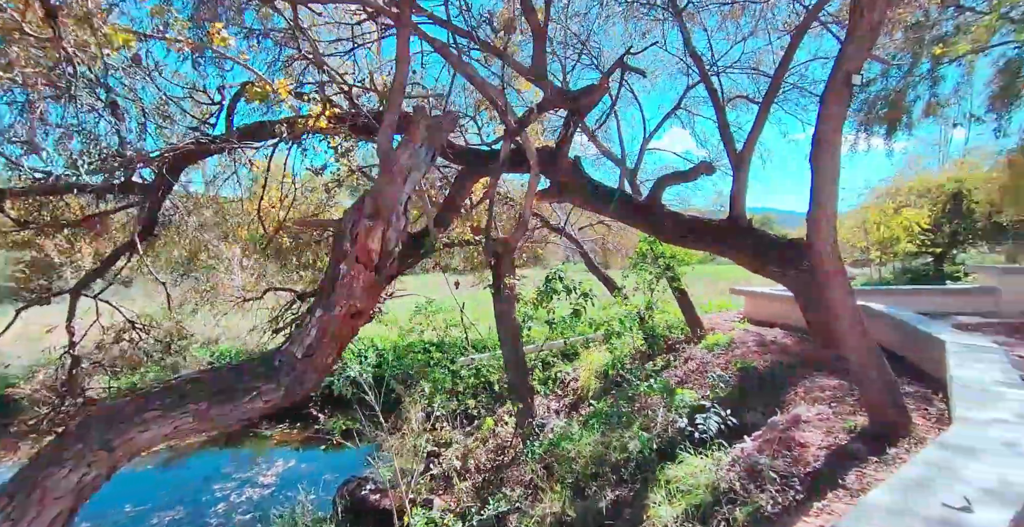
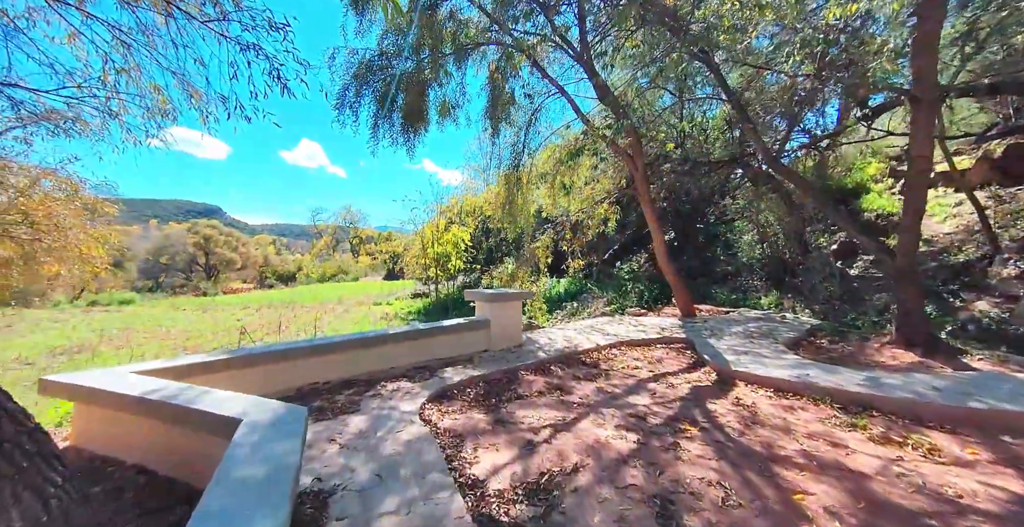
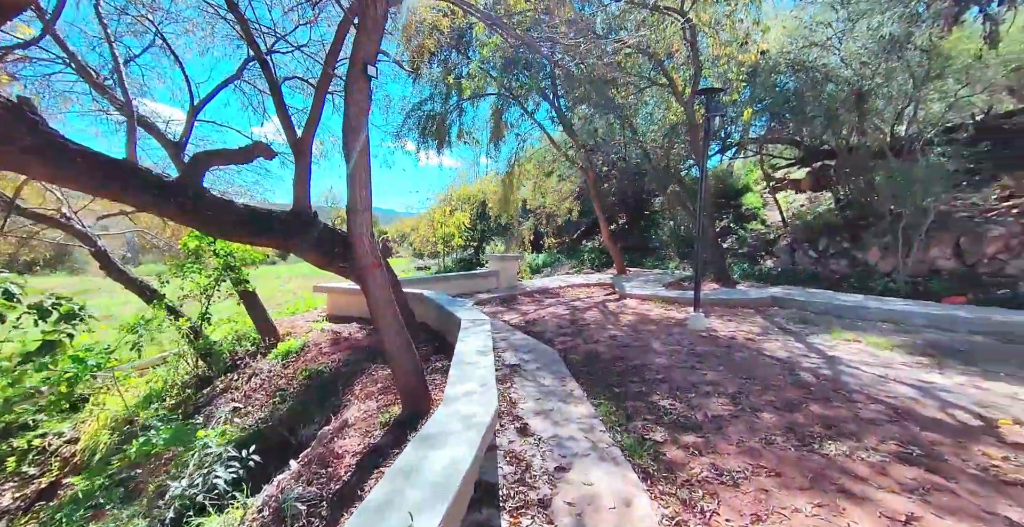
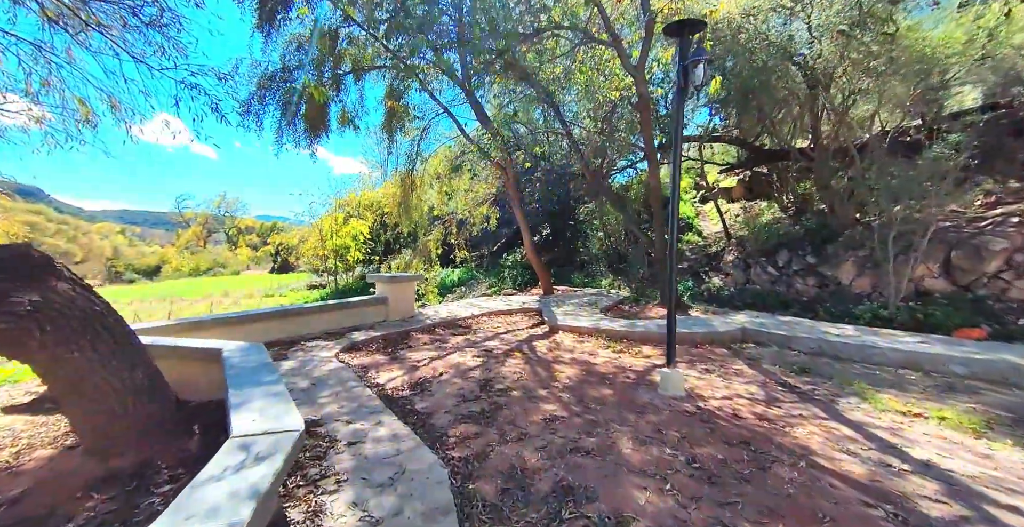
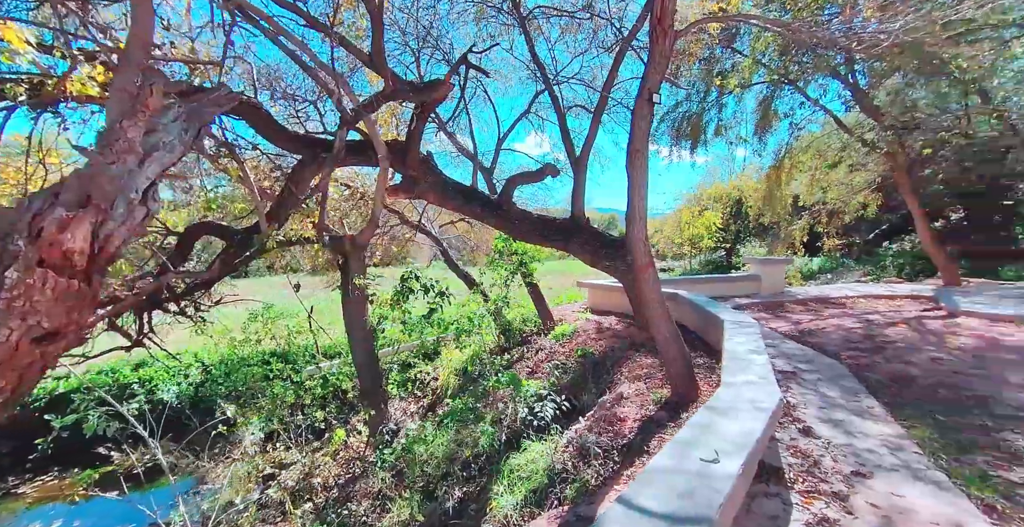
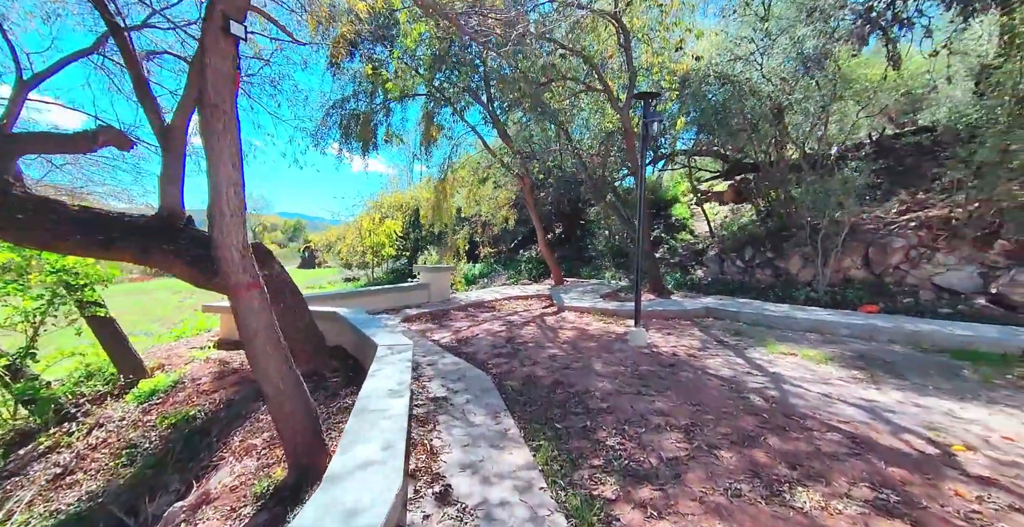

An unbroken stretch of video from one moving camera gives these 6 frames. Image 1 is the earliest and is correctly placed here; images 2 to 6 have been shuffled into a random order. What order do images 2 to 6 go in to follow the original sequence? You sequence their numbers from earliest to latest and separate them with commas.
5, 3, 6, 4, 2
